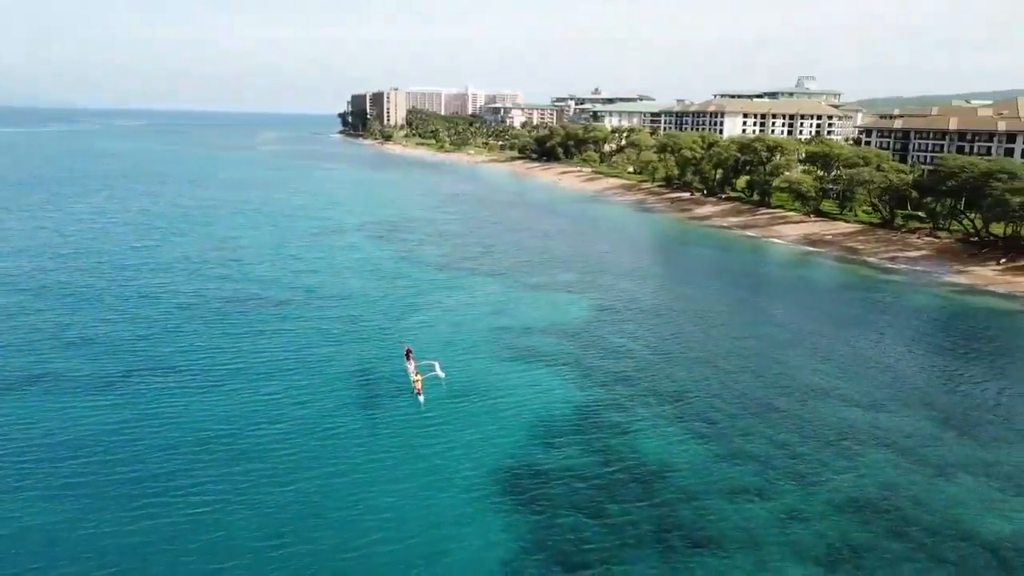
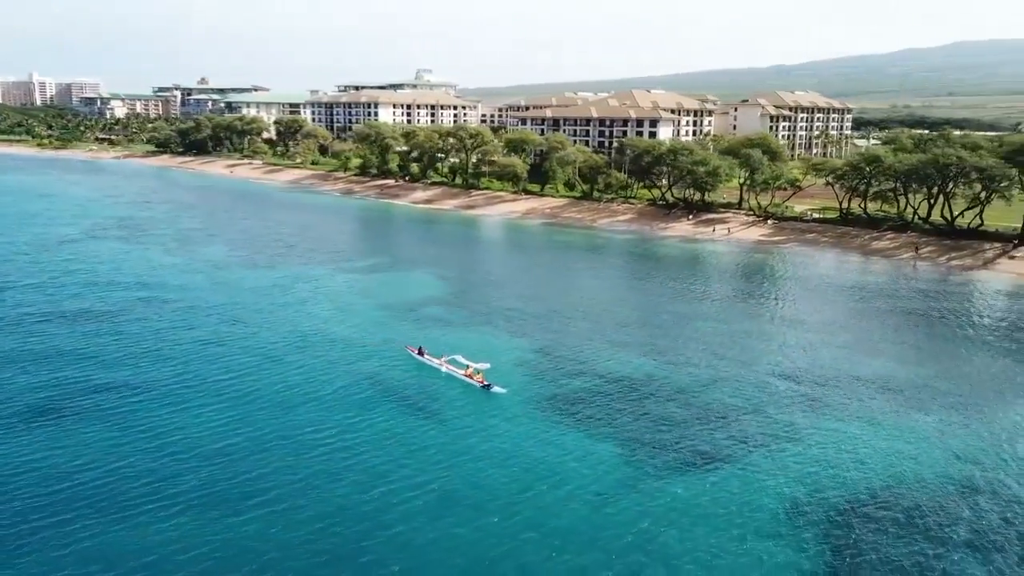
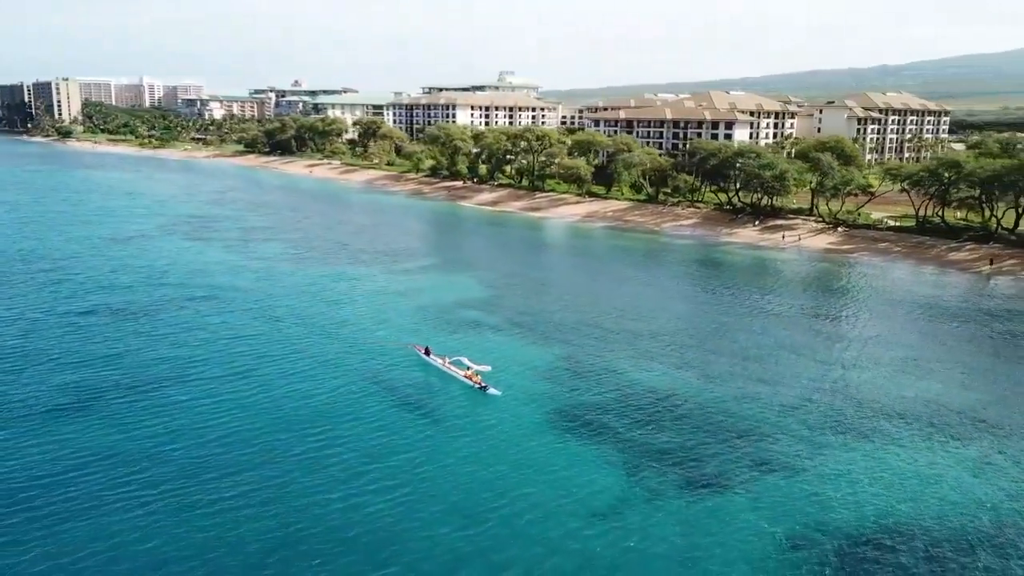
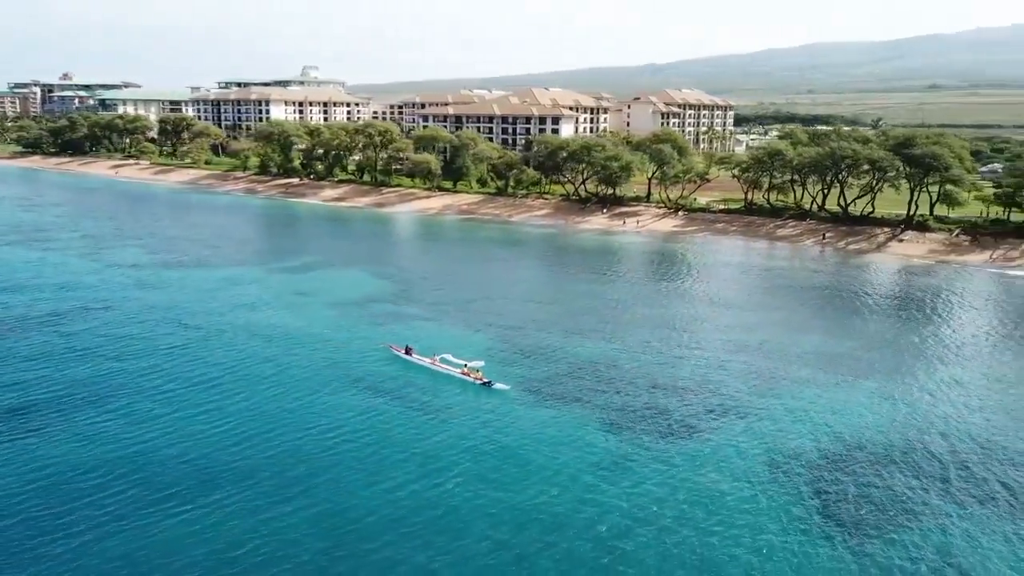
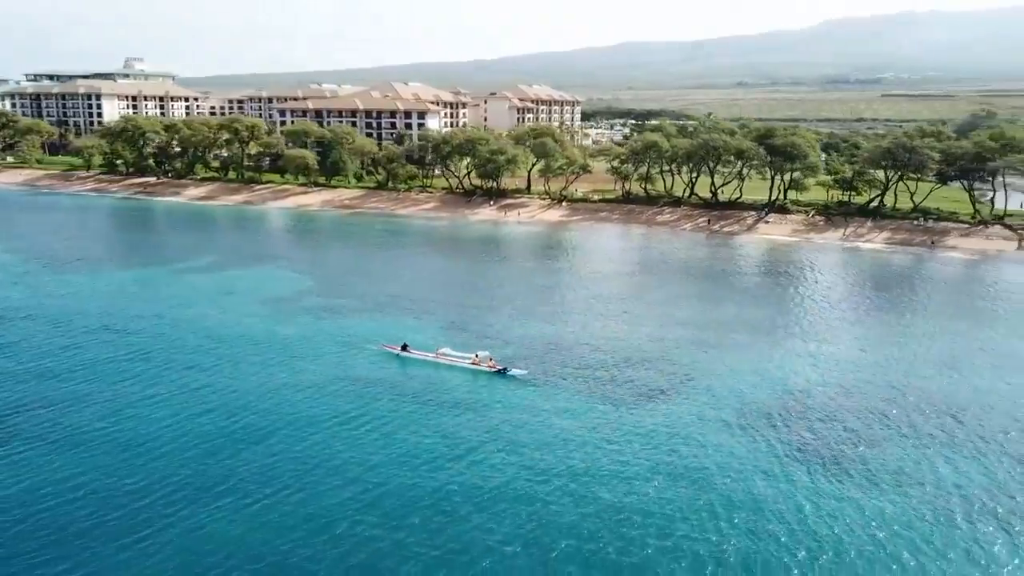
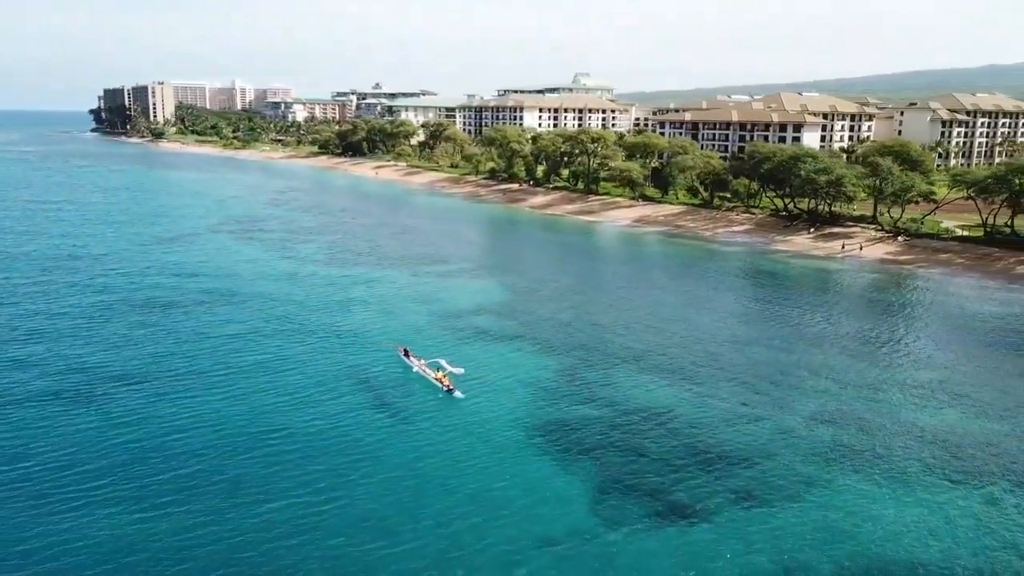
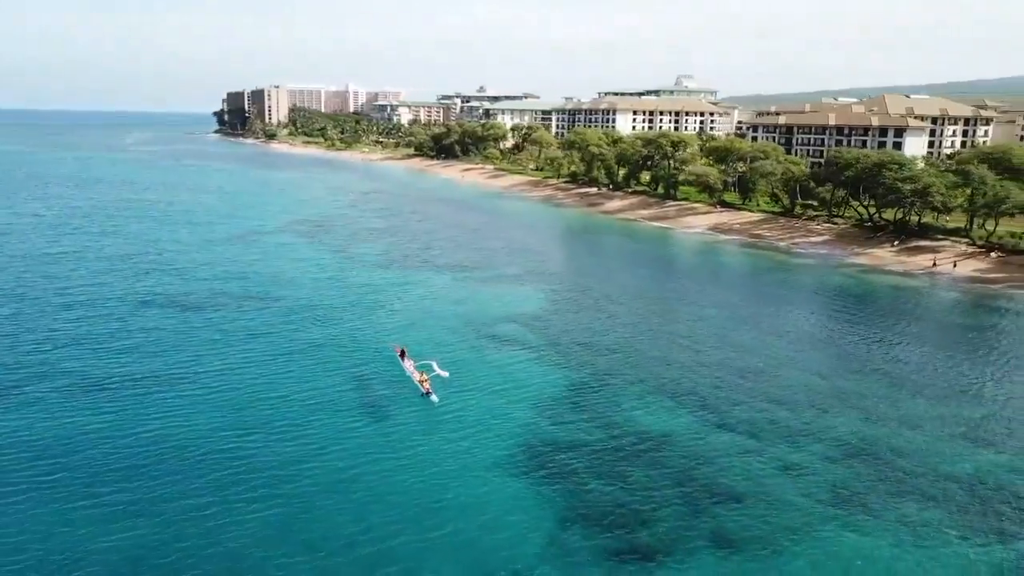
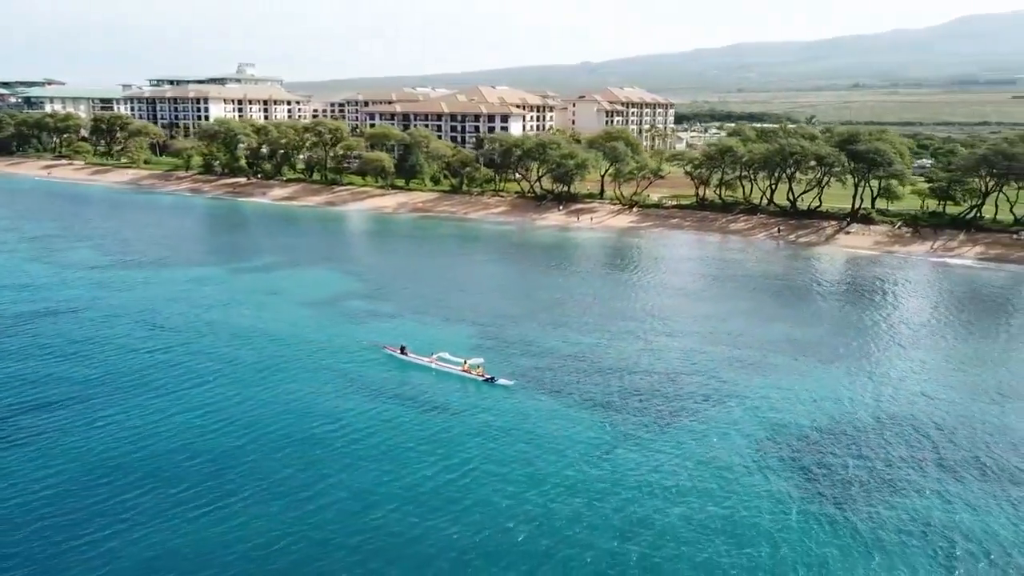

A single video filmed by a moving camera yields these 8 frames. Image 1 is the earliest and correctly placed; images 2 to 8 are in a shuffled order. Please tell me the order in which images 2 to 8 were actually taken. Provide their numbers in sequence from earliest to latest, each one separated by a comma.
7, 6, 3, 2, 4, 8, 5
